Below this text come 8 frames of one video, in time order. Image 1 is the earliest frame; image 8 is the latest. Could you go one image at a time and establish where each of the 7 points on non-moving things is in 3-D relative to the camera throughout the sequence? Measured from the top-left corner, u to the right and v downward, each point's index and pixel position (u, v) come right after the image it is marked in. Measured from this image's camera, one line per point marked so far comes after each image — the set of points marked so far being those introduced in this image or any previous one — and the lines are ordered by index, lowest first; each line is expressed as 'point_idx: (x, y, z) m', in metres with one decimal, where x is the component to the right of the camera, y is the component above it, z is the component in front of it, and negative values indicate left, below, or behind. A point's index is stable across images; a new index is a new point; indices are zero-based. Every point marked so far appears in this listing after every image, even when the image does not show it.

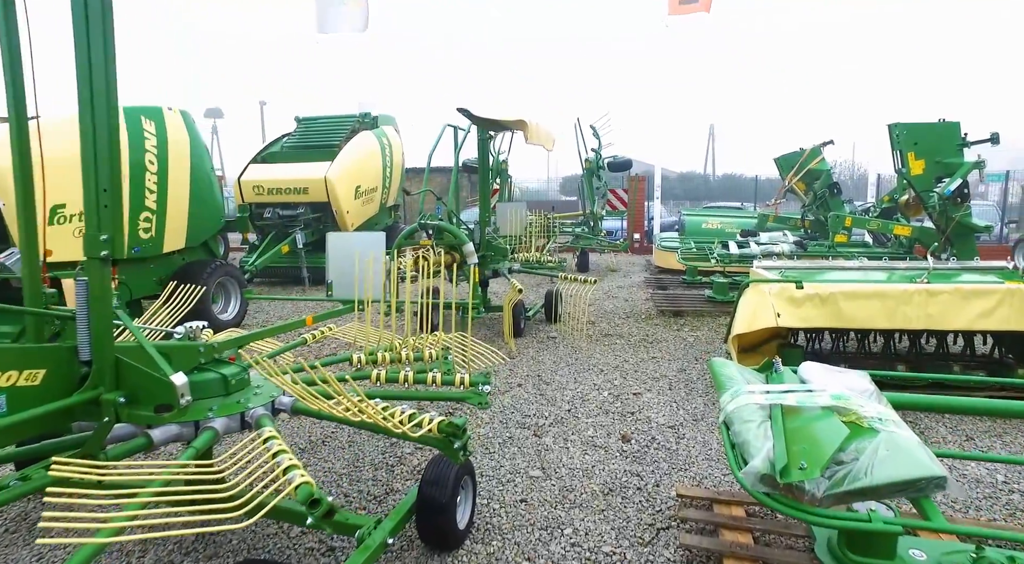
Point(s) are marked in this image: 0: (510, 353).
0: (0.0, -0.5, +4.8) m
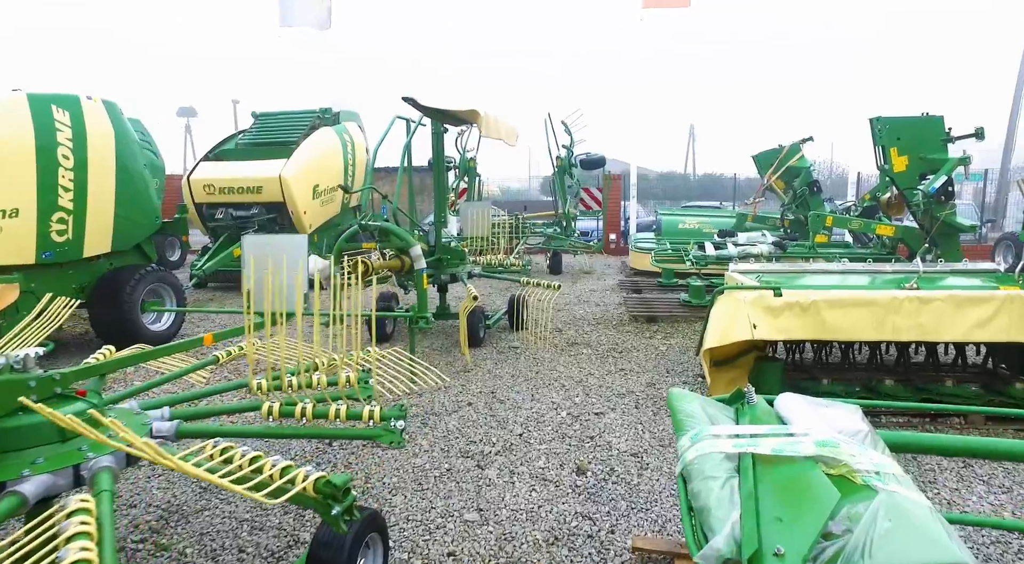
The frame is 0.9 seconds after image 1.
0: (-0.3, -0.6, +4.4) m
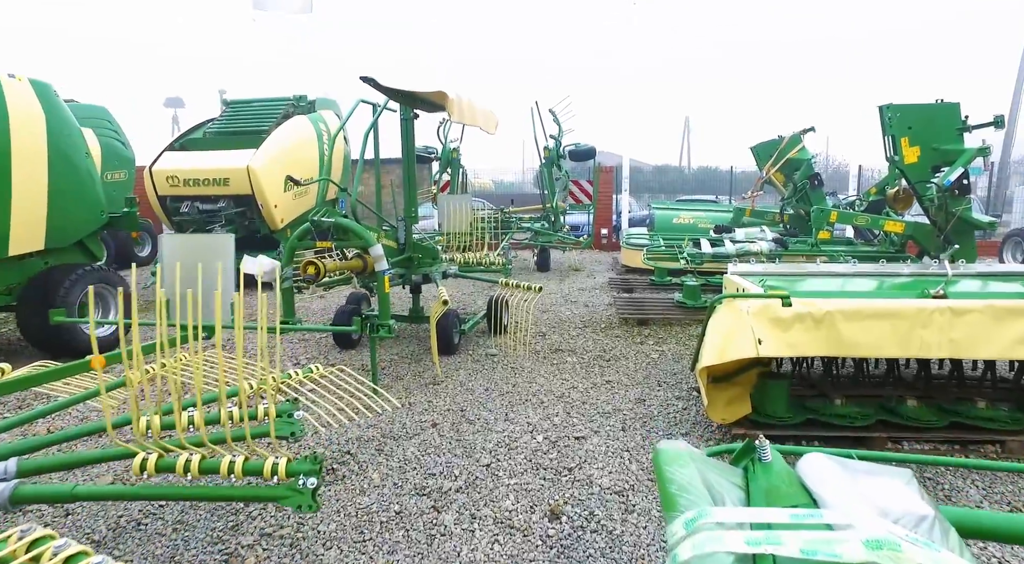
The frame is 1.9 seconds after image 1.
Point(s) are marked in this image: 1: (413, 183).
0: (-0.5, -0.6, +3.9) m
1: (-0.7, +0.7, +4.4) m
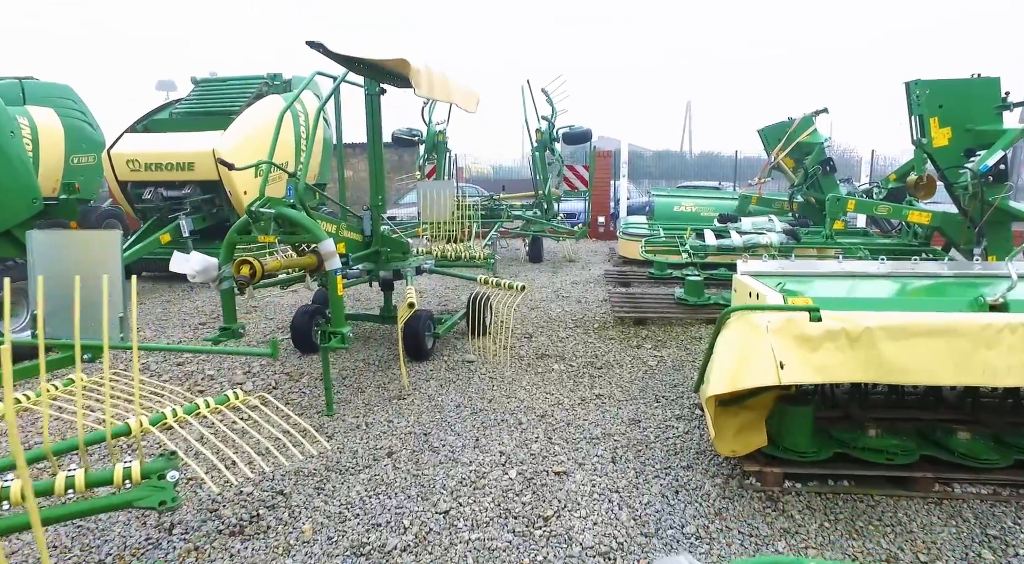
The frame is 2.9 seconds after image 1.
0: (-0.6, -0.6, +3.4) m
1: (-0.8, +0.7, +3.9) m
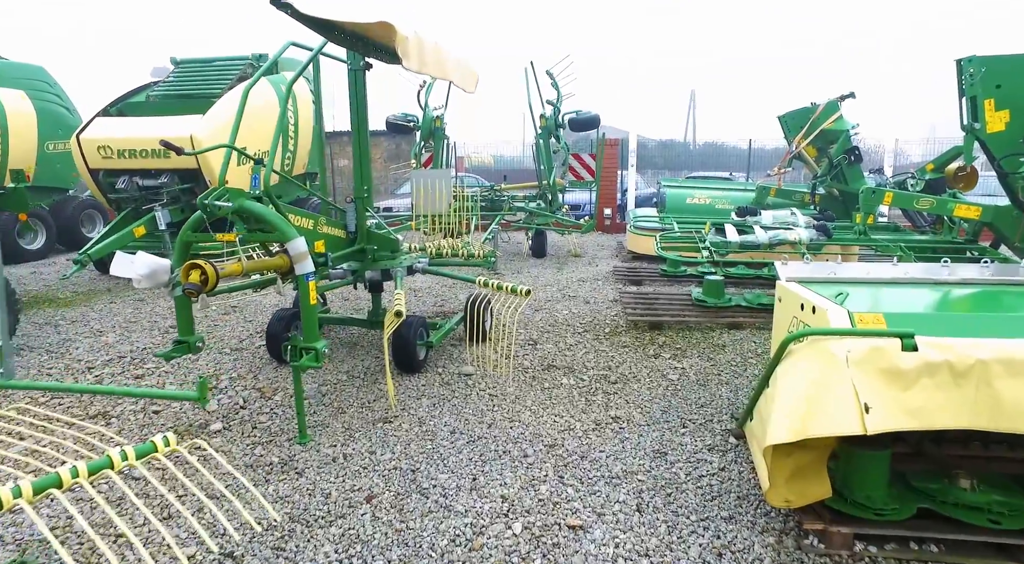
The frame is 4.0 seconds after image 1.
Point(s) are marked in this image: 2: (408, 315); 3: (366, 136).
0: (-0.6, -0.6, +3.0) m
1: (-0.8, +0.7, +3.4) m
2: (-0.6, -0.2, +3.6) m
3: (-0.8, +0.8, +3.4) m
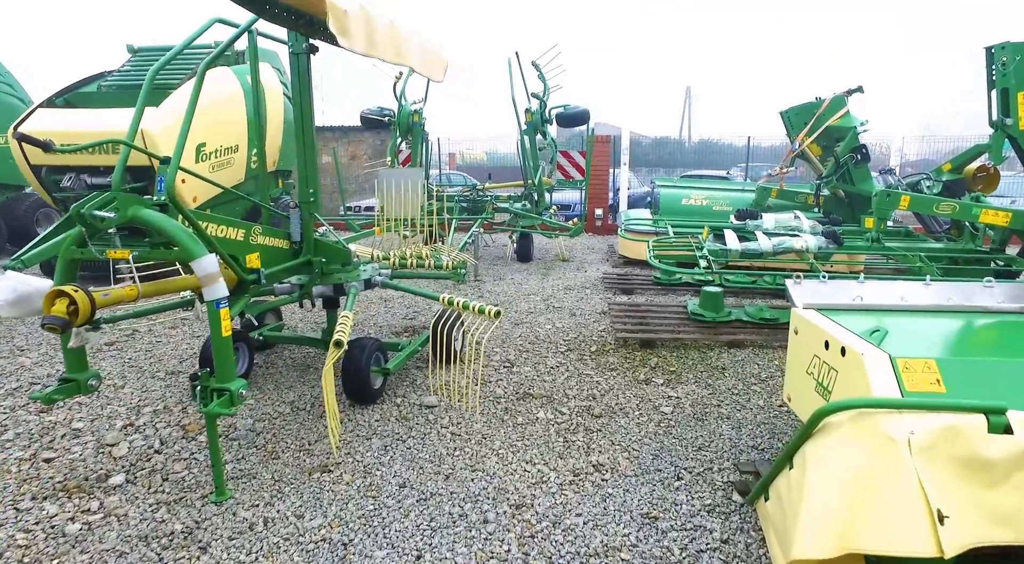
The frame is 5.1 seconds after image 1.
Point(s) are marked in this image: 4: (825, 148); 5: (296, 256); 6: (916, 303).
0: (-0.7, -0.7, +2.5) m
1: (-0.9, +0.6, +2.9) m
2: (-0.7, -0.3, +3.1) m
3: (-0.9, +0.7, +2.9) m
4: (+3.0, +1.3, +6.1) m
5: (-1.0, +0.1, +3.0) m
6: (+1.5, -0.1, +2.3) m
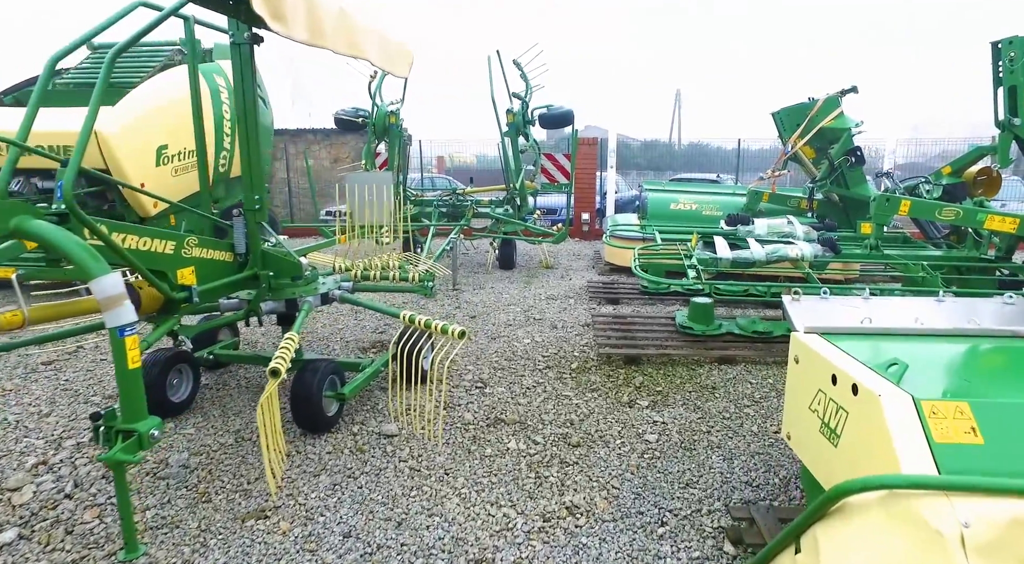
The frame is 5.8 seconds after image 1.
0: (-0.8, -0.8, +2.2) m
1: (-1.1, +0.5, +2.6) m
2: (-0.9, -0.3, +2.8) m
3: (-1.1, +0.6, +2.6) m
4: (+2.8, +1.2, +5.8) m
5: (-1.2, +0.1, +2.7) m
6: (+1.3, -0.1, +2.0) m
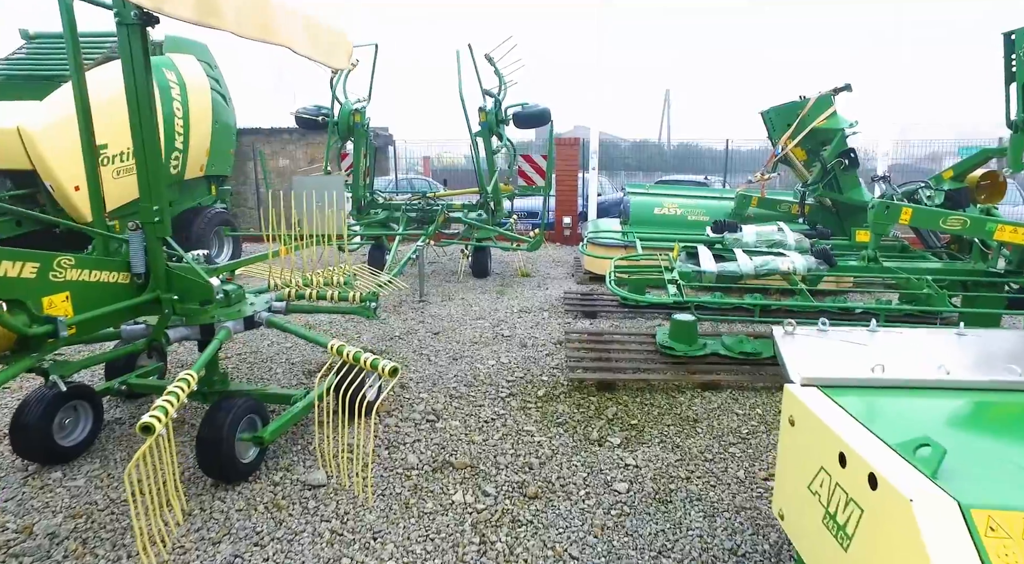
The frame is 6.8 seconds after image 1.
0: (-1.0, -0.8, +1.8) m
1: (-1.3, +0.4, +2.2) m
2: (-1.1, -0.4, +2.4) m
3: (-1.3, +0.5, +2.2) m
4: (+2.6, +1.1, +5.5) m
5: (-1.4, 0.0, +2.3) m
6: (+1.1, -0.2, +1.6) m
